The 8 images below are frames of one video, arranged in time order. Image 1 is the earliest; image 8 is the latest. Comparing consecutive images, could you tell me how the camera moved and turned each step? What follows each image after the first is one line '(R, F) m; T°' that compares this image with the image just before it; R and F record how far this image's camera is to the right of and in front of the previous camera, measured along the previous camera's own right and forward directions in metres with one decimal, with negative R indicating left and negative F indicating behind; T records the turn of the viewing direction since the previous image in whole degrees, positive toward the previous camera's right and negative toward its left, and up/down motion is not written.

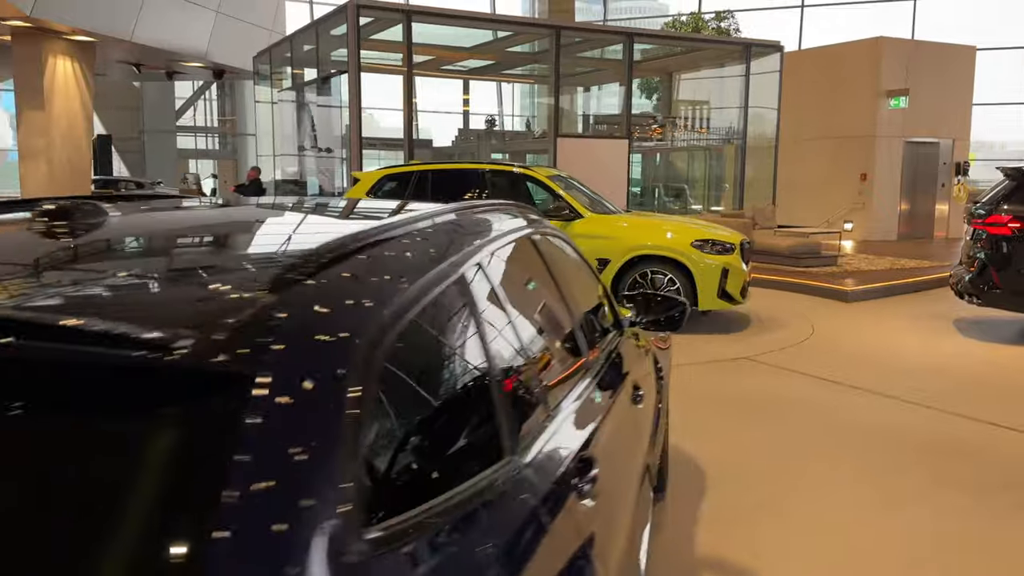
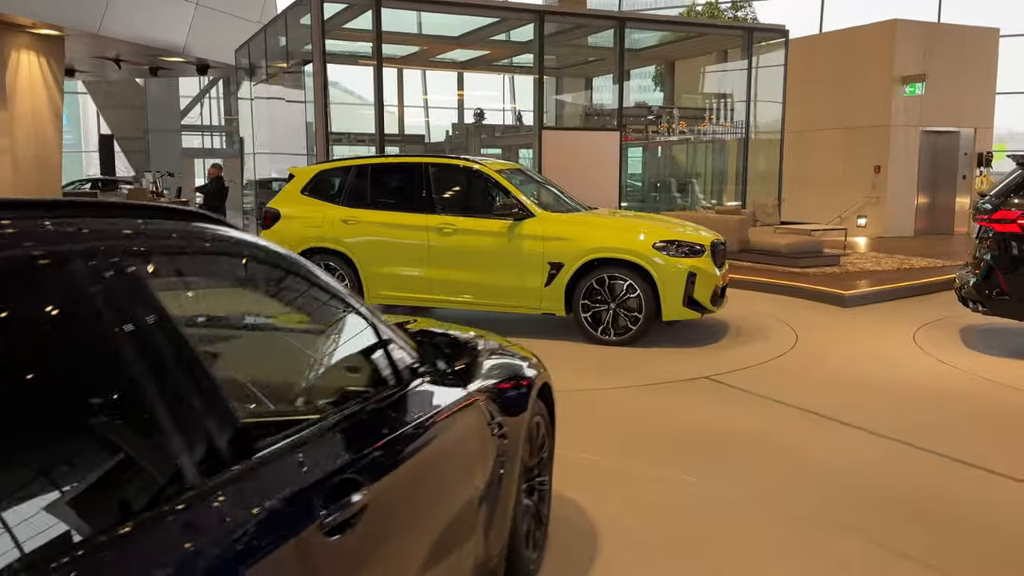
(+0.7, +0.9) m; -2°
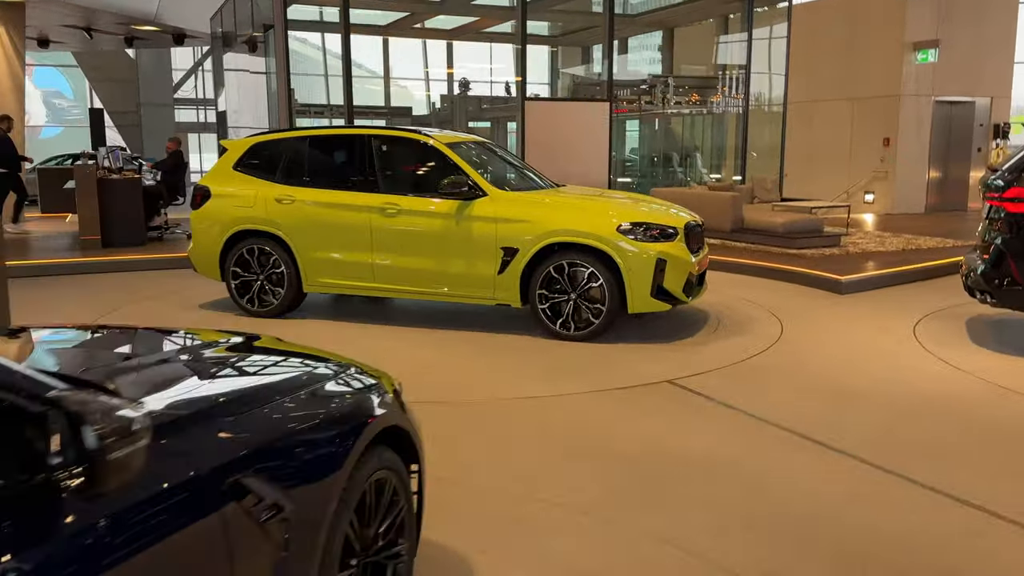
(+0.5, +0.8) m; -1°
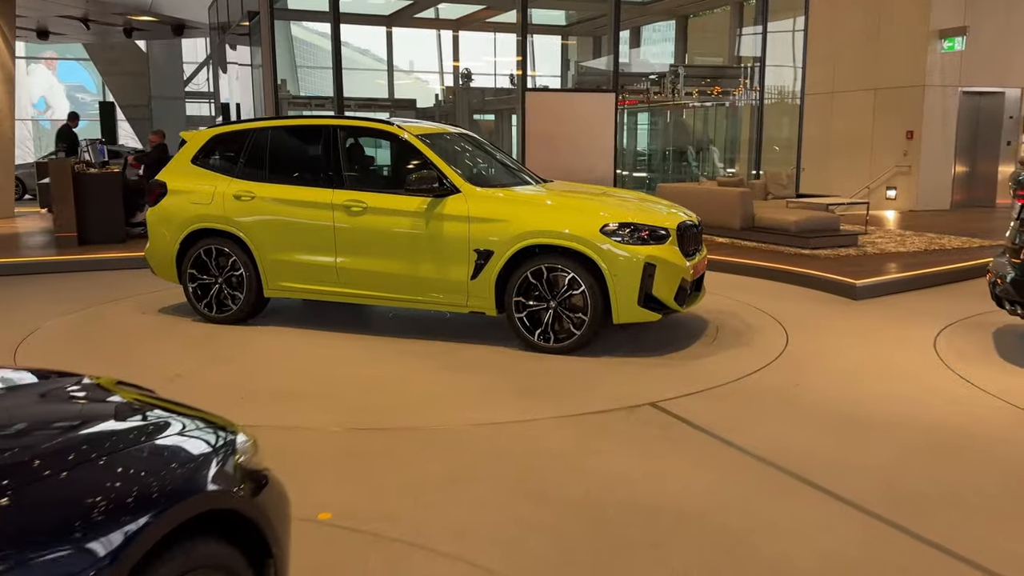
(+0.3, +0.6) m; -1°
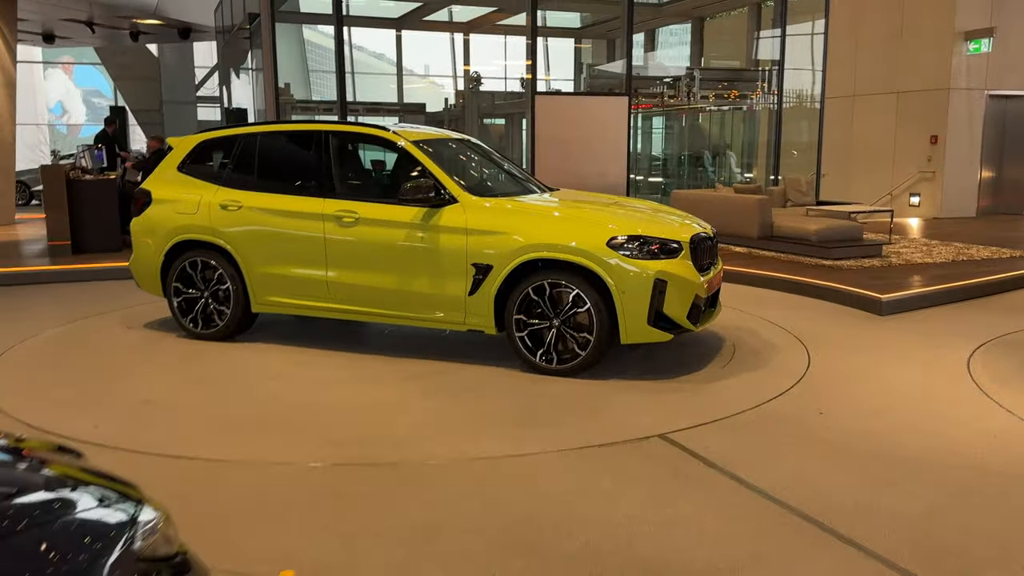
(+0.1, +0.4) m; -1°
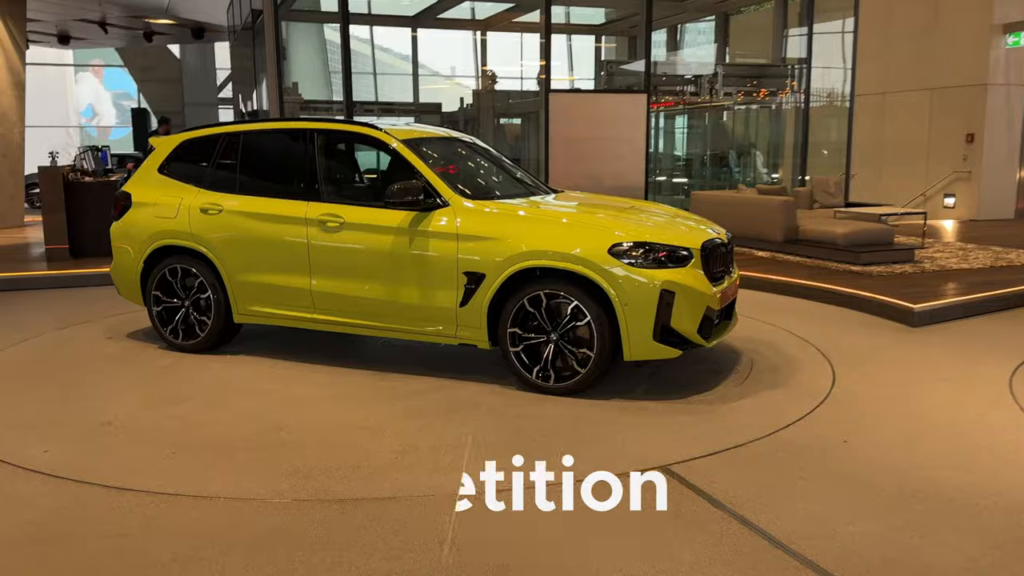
(+0.2, +0.4) m; -2°
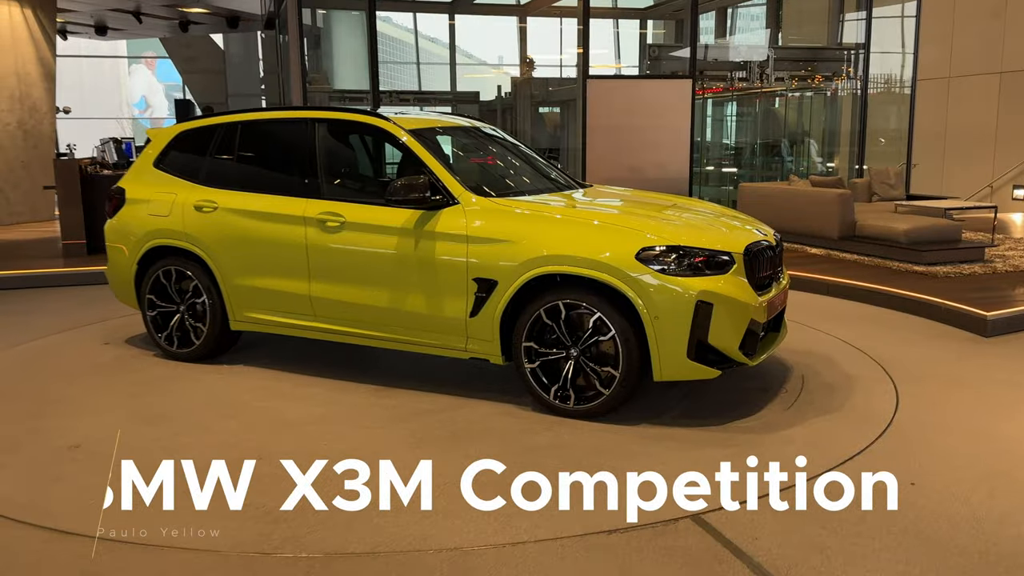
(+0.2, +0.6) m; -3°
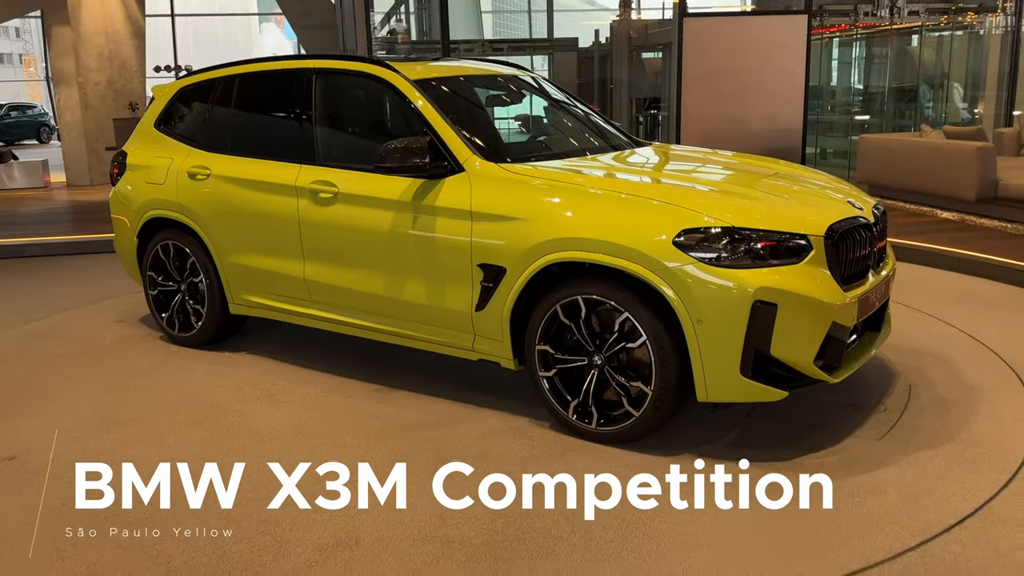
(+0.4, +0.9) m; -8°
